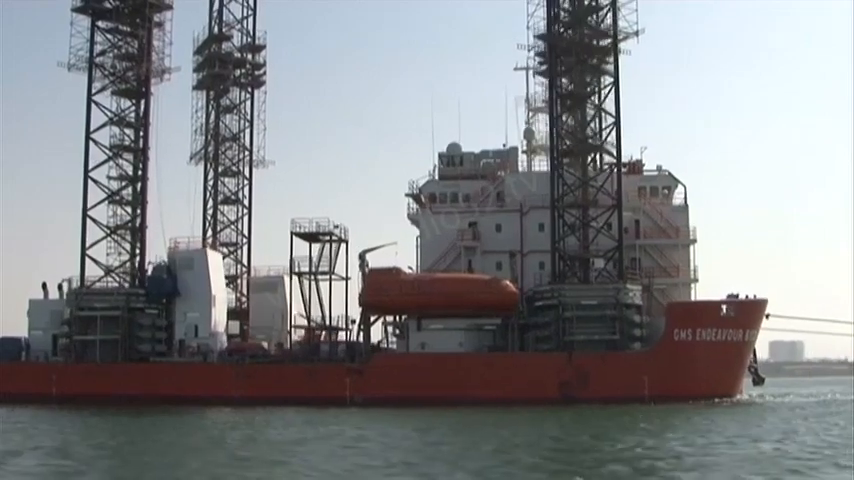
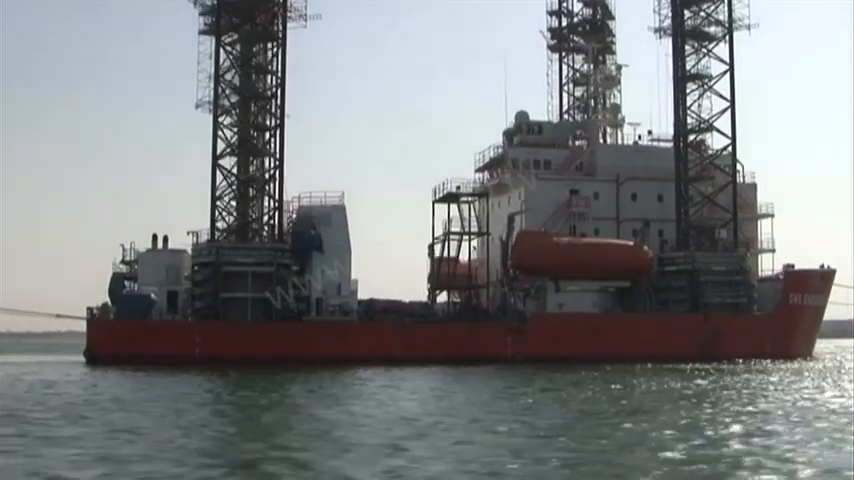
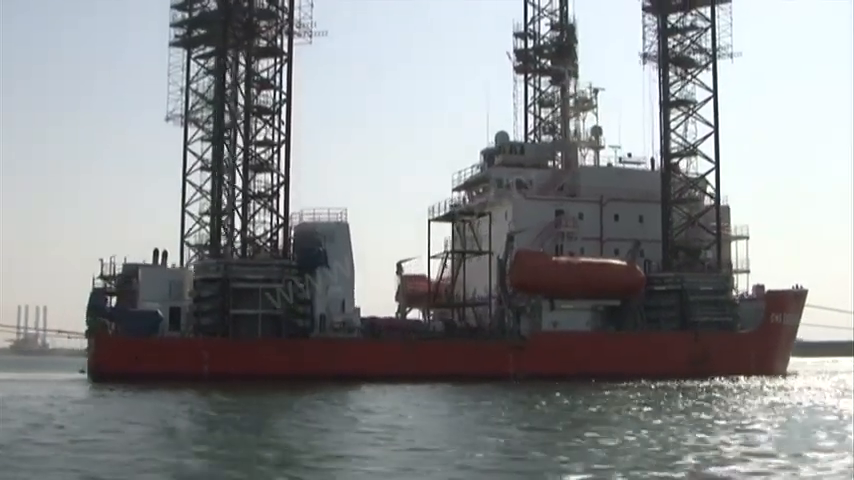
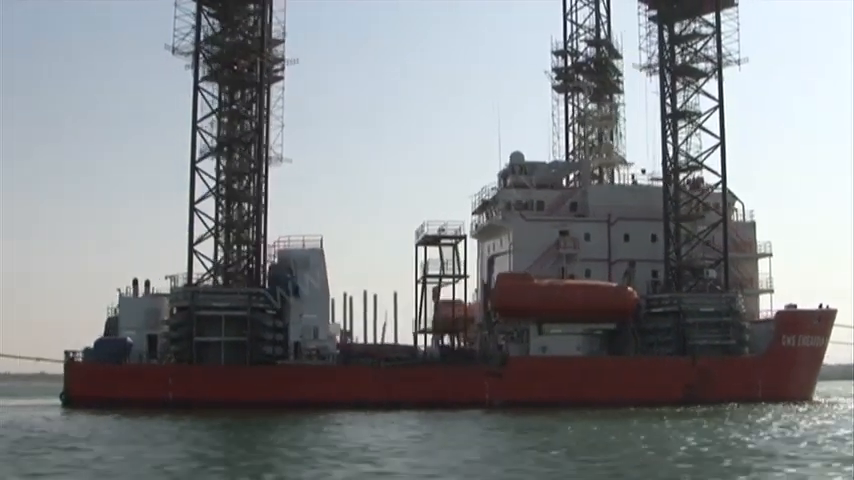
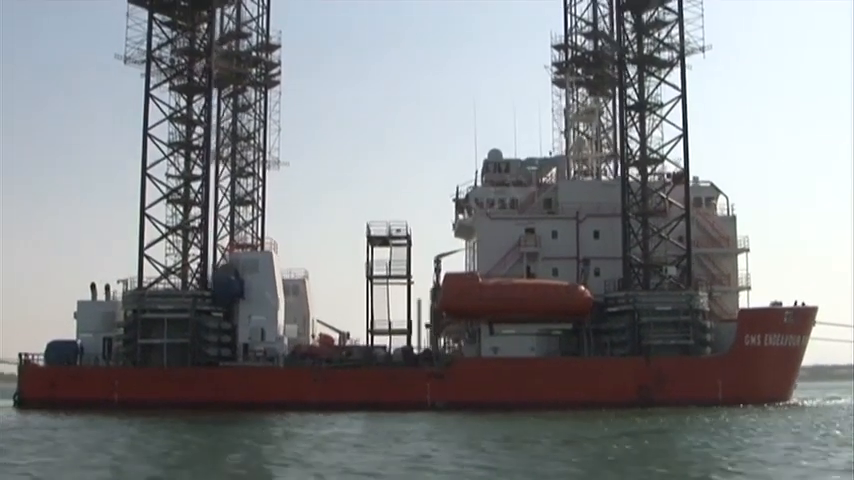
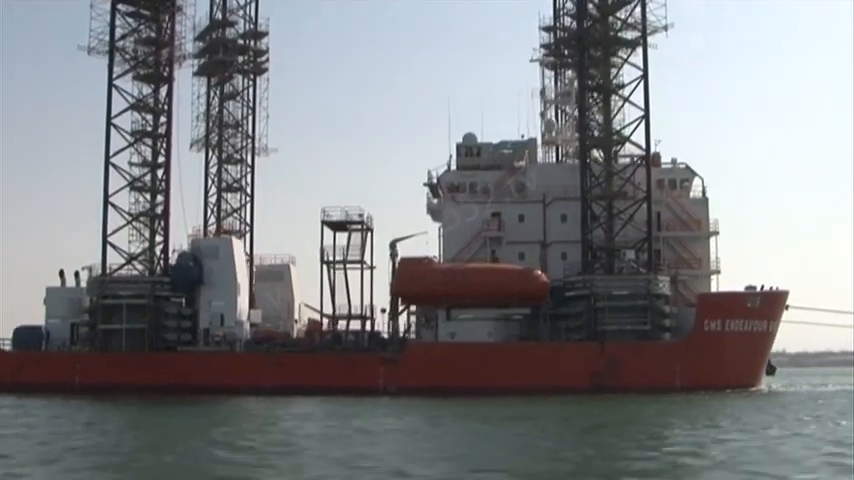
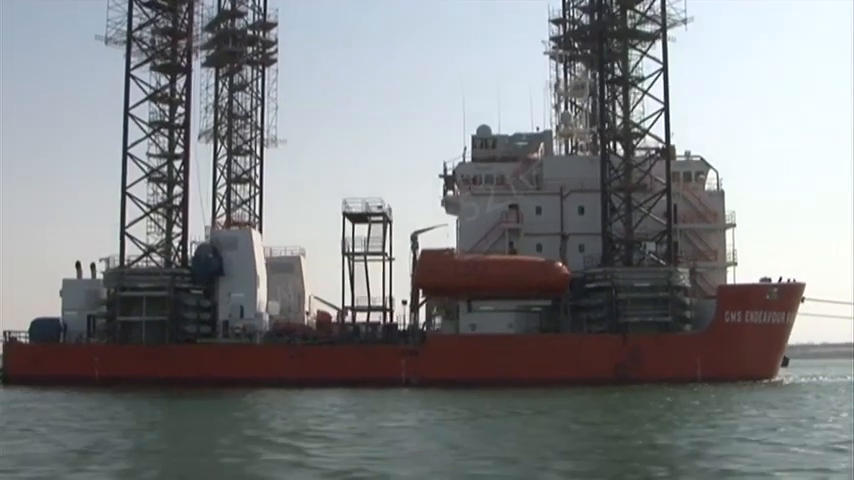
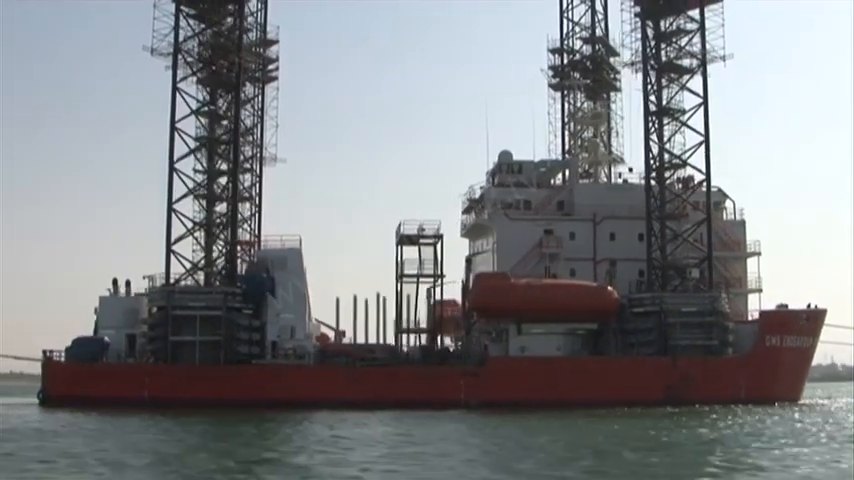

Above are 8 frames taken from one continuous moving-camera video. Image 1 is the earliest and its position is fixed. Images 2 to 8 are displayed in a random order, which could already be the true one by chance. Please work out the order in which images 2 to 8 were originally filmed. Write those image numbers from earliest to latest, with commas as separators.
6, 7, 5, 8, 4, 2, 3
